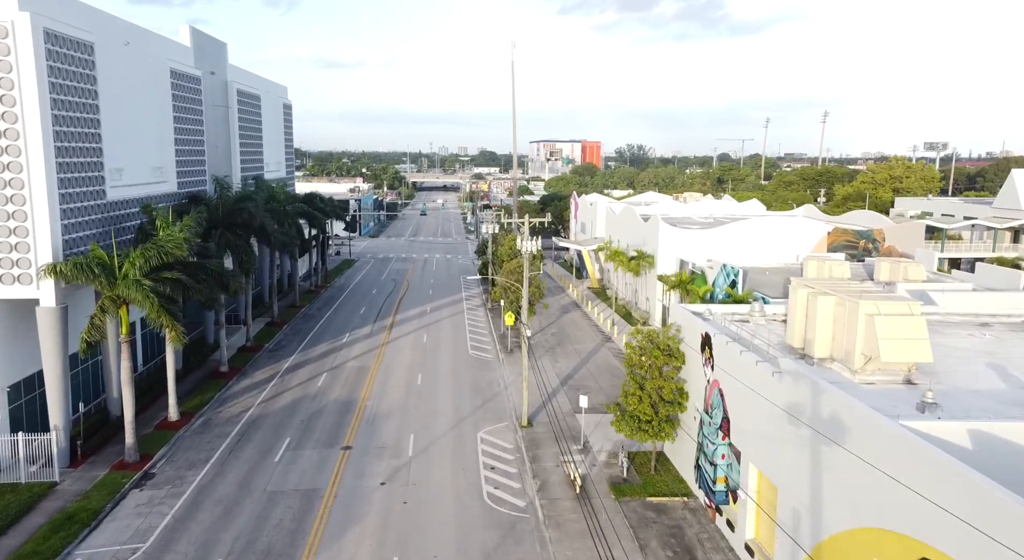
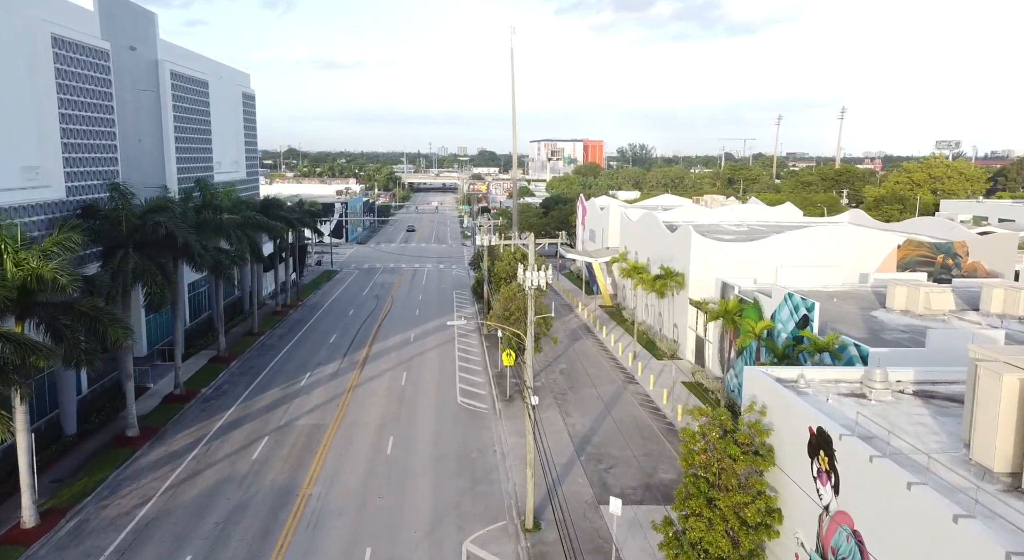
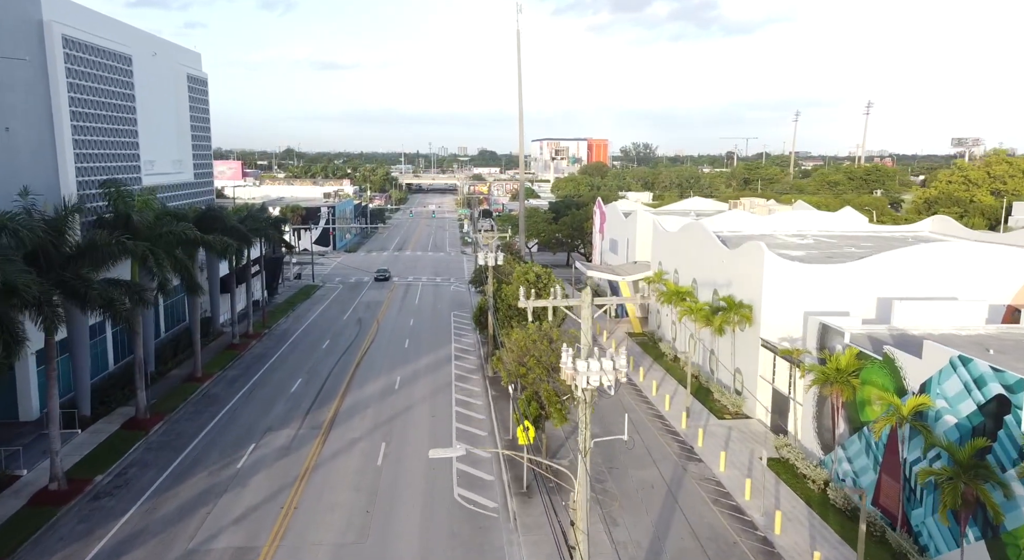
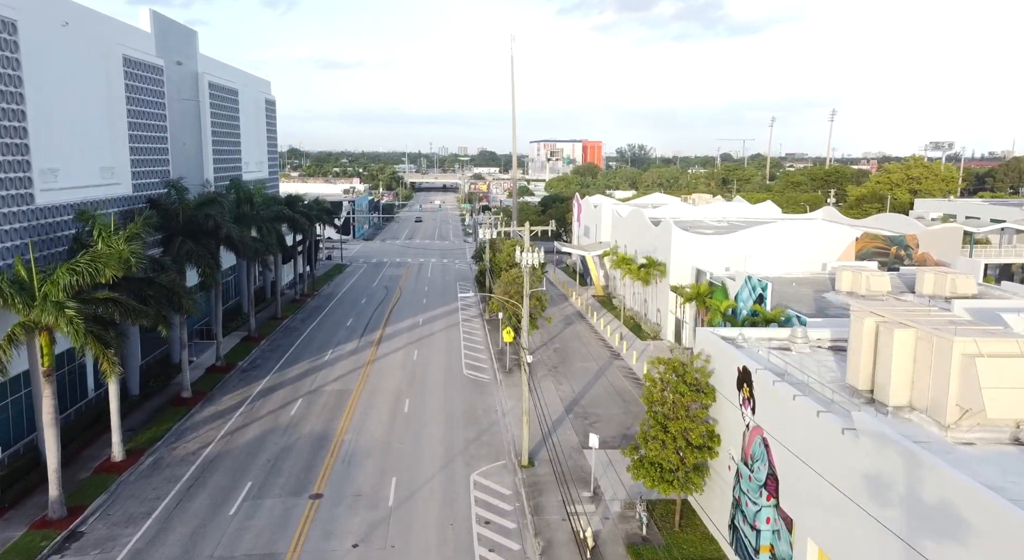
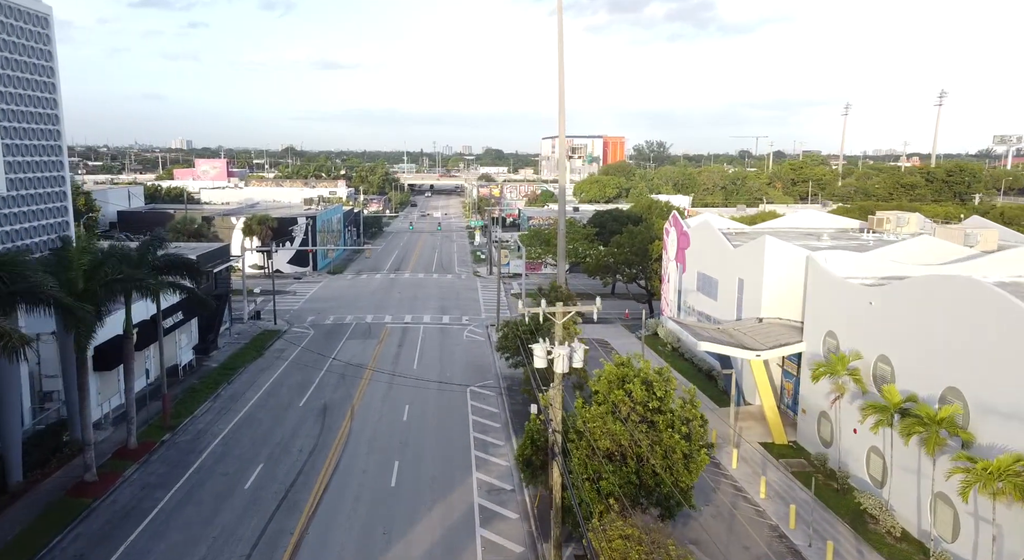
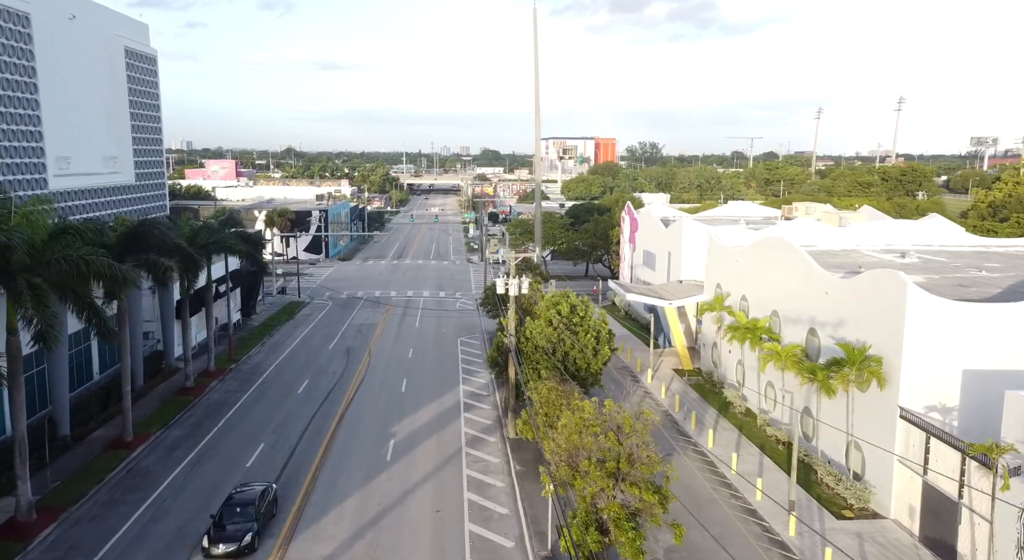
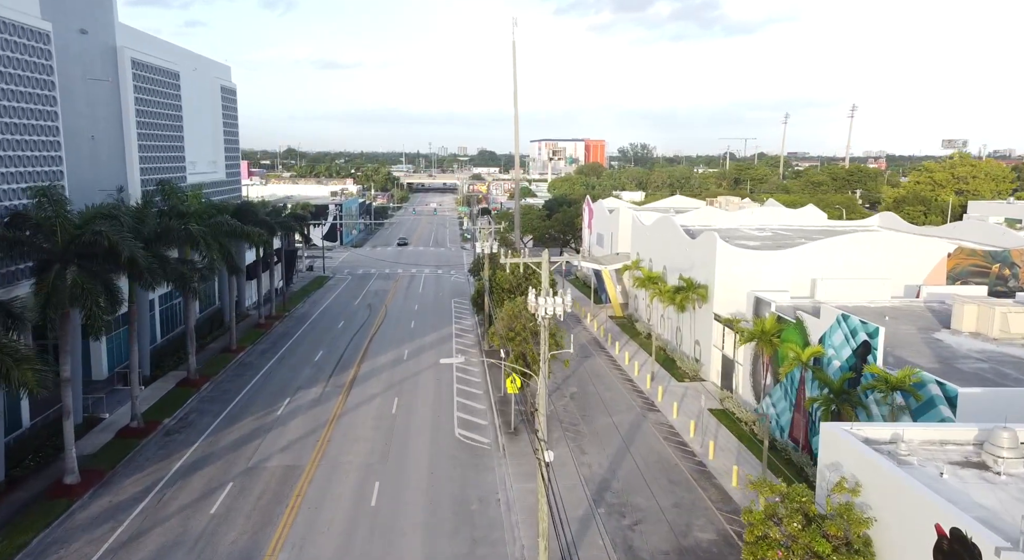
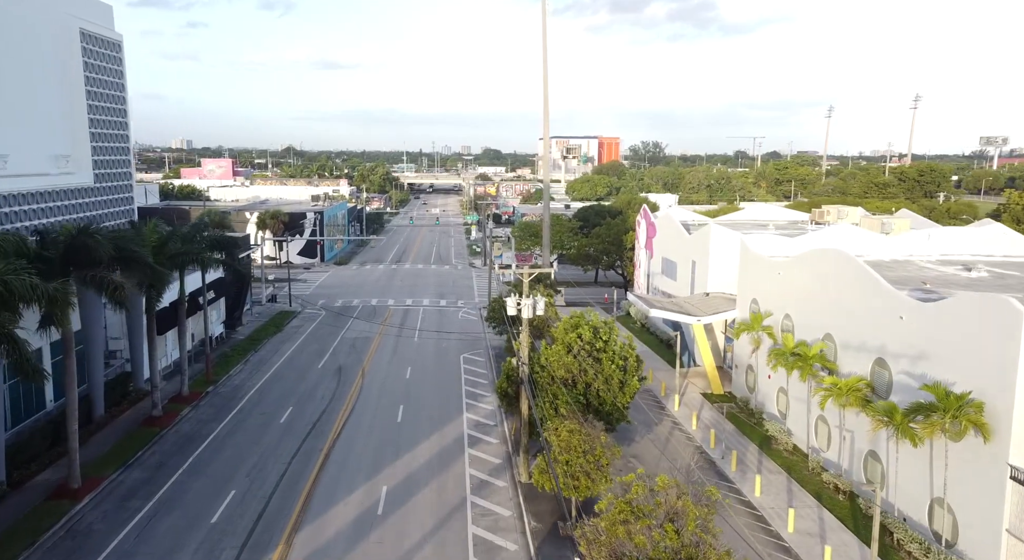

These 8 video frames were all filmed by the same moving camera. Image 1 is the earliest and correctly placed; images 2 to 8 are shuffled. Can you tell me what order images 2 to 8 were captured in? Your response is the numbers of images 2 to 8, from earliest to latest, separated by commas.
4, 2, 7, 3, 6, 8, 5
